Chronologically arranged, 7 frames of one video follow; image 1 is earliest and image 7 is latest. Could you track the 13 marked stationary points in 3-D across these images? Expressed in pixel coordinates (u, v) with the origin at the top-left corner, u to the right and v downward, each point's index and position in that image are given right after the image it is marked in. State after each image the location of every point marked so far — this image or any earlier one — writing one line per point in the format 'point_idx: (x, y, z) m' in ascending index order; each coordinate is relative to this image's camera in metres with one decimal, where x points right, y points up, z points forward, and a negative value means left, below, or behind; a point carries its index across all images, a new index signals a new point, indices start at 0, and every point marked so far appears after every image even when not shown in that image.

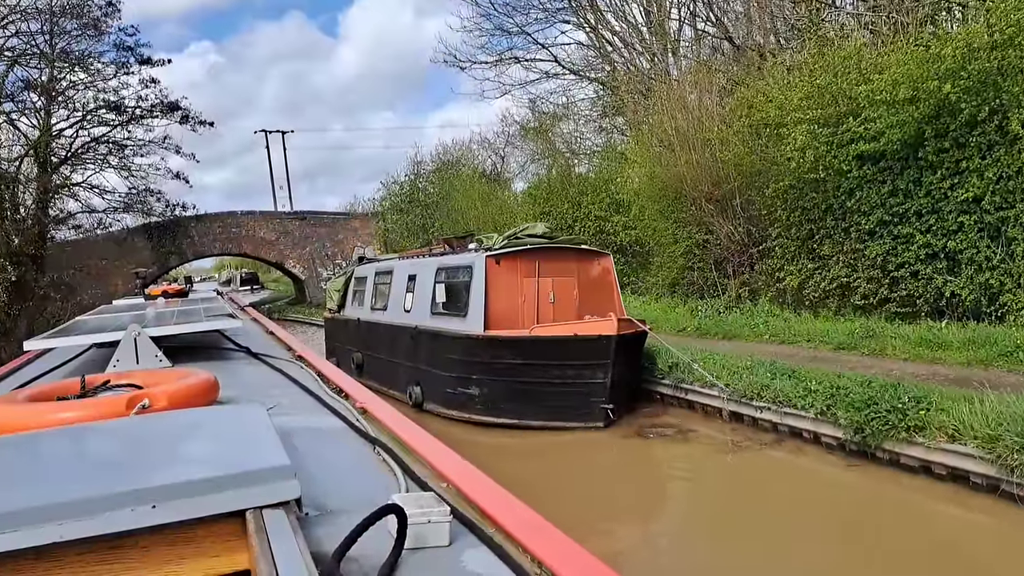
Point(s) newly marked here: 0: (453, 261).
0: (-0.7, +0.3, +9.6) m
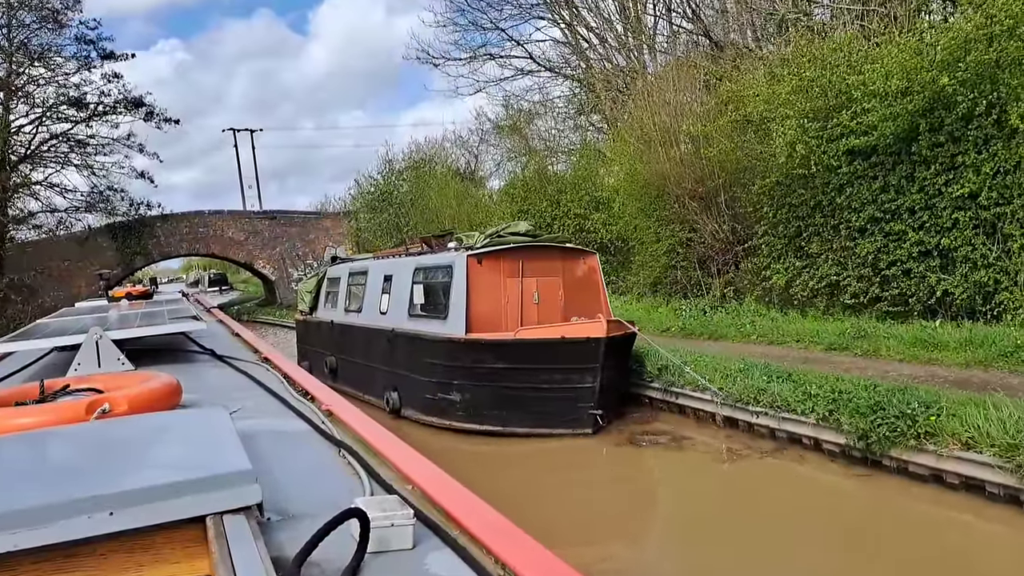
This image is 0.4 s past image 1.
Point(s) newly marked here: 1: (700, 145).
0: (-0.9, +0.3, +9.2) m
1: (+2.7, +2.0, +11.8) m
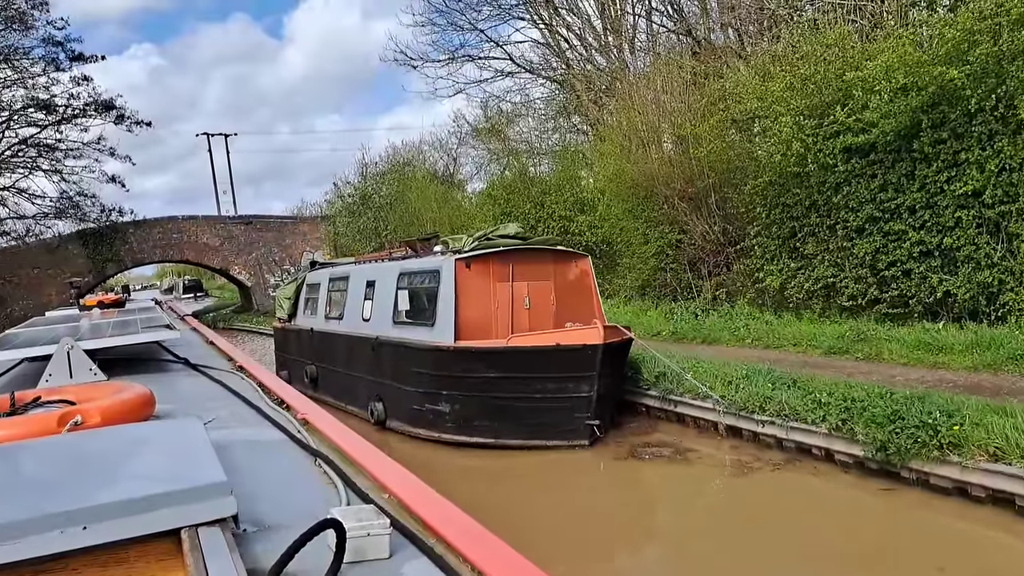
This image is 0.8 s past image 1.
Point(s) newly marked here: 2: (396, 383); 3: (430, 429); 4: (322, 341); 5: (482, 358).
0: (-1.0, +0.2, +8.8) m
1: (+2.5, +2.0, +11.6) m
2: (-1.2, -1.0, +8.7) m
3: (-0.8, -1.4, +8.1) m
4: (-2.5, -0.7, +11.2) m
5: (-0.3, -0.6, +7.4) m
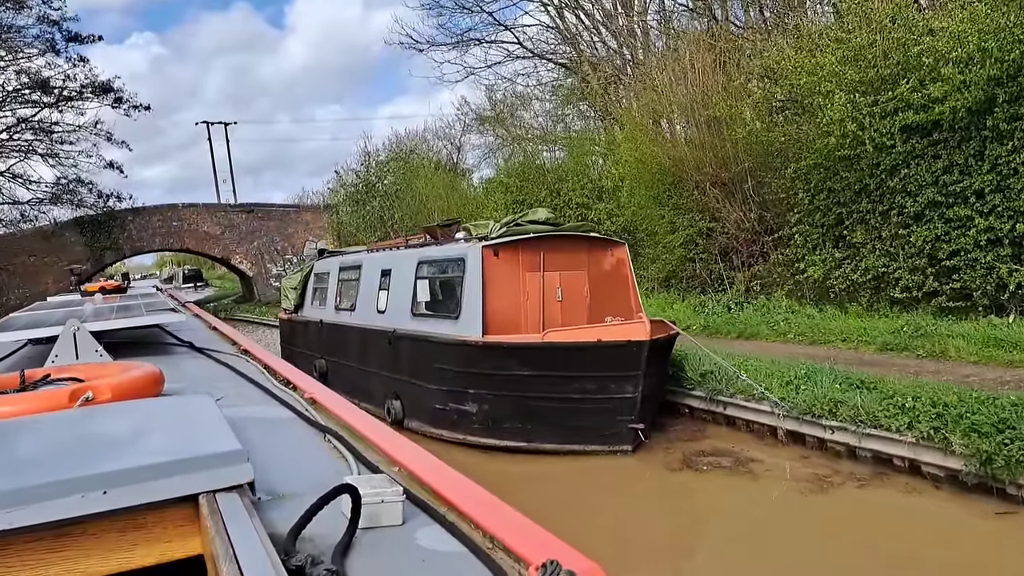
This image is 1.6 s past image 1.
0: (-0.7, +0.3, +8.1) m
1: (+2.8, +2.1, +10.8) m
2: (-0.9, -0.9, +8.0) m
3: (-0.5, -1.3, +7.4) m
4: (-2.3, -0.6, +10.5) m
5: (0.0, -0.5, +6.7) m
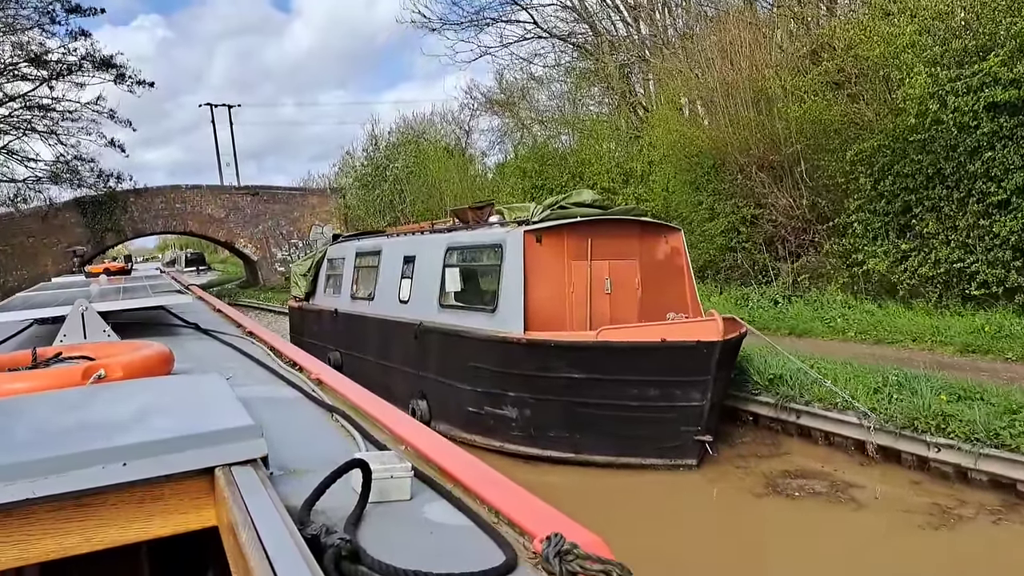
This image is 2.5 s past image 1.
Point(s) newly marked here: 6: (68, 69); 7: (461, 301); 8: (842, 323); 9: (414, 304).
0: (-0.4, +0.4, +7.3) m
1: (+3.2, +2.2, +10.0) m
2: (-0.6, -0.8, +7.2) m
3: (-0.2, -1.2, +6.6) m
4: (-1.9, -0.4, +9.7) m
5: (+0.4, -0.5, +5.9) m
6: (-10.6, +5.2, +19.8) m
7: (-0.4, -0.1, +7.3) m
8: (+3.6, -0.4, +9.0) m
9: (-1.0, -0.2, +8.1) m
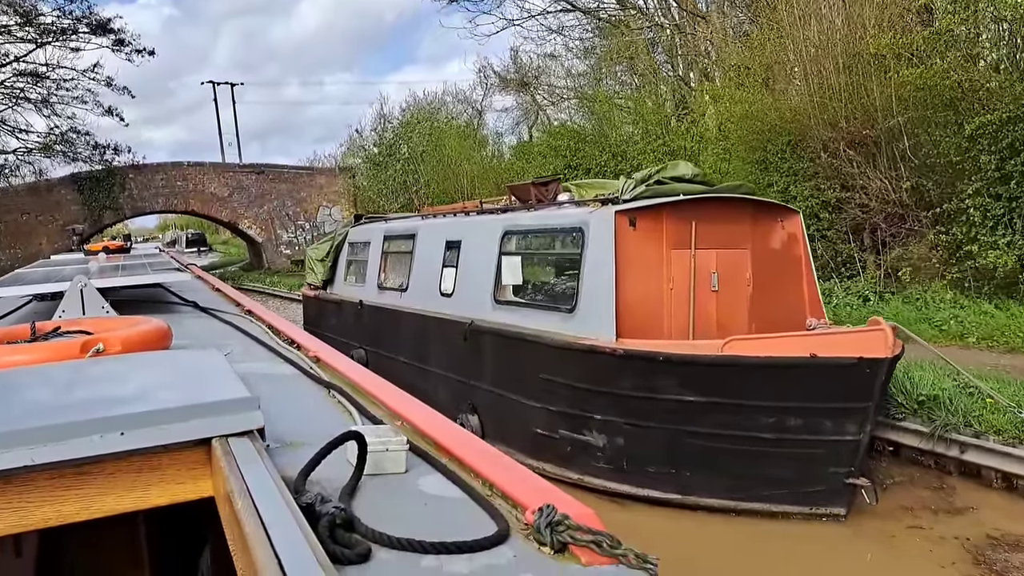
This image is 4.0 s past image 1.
0: (+0.2, +0.5, +5.9) m
1: (+3.7, +2.3, +8.6) m
2: (-0.1, -0.7, +5.9) m
3: (+0.3, -1.1, +5.3) m
4: (-1.4, -0.3, +8.3) m
5: (+0.9, -0.5, +4.6) m
6: (-9.9, +5.6, +18.4) m
7: (+0.1, -0.1, +5.9) m
8: (+4.1, -0.3, +7.7) m
9: (-0.4, -0.1, +6.8) m
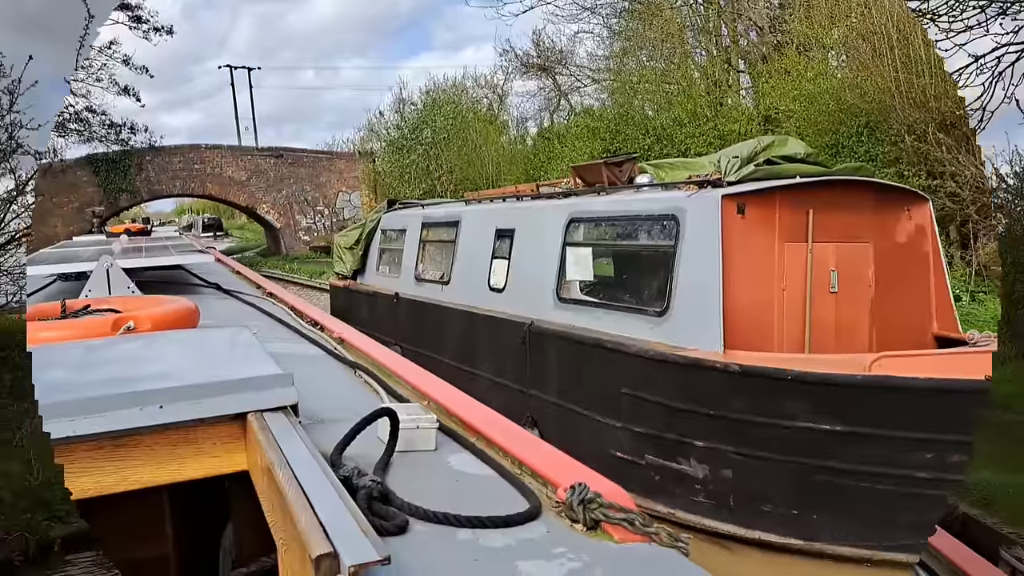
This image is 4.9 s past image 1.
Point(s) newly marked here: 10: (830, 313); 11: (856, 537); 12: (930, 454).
0: (+0.6, +0.5, +5.1) m
1: (+4.3, +2.3, +7.7) m
2: (+0.4, -0.7, +5.1) m
3: (+0.8, -1.1, +4.5) m
4: (-0.9, -0.2, +7.5) m
5: (+1.3, -0.5, +3.7) m
6: (-9.2, +5.9, +17.7) m
7: (+0.6, 0.0, +5.1) m
8: (+4.6, -0.3, +6.8) m
9: (0.0, 0.0, +6.0) m
10: (+1.7, -0.1, +4.6) m
11: (+1.6, -1.2, +3.8) m
12: (+1.8, -0.7, +3.6) m
